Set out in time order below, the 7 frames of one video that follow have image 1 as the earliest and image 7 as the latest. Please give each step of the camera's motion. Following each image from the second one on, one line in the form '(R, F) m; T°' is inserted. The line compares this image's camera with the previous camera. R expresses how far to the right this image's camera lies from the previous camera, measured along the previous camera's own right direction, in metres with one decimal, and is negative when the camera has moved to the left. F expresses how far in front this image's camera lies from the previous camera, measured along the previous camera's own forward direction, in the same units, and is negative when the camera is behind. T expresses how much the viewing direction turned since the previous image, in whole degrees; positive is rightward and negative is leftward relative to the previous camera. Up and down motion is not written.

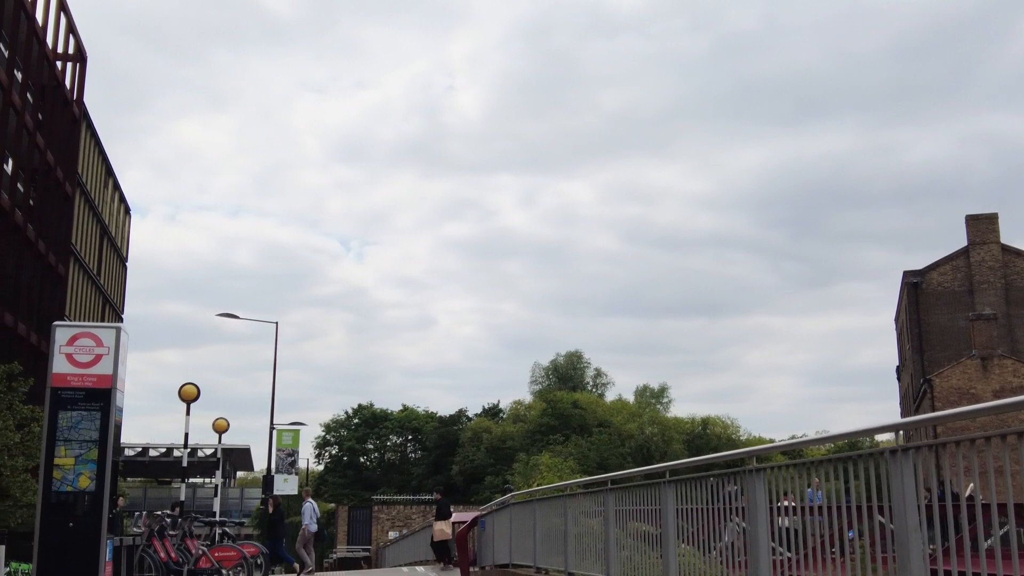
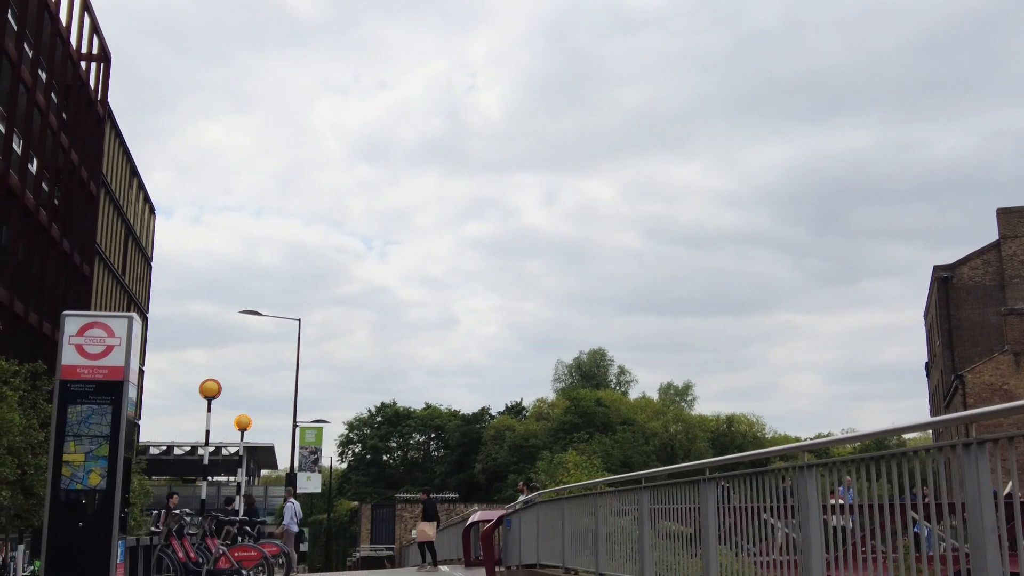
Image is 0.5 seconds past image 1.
(0.0, +0.2) m; -1°
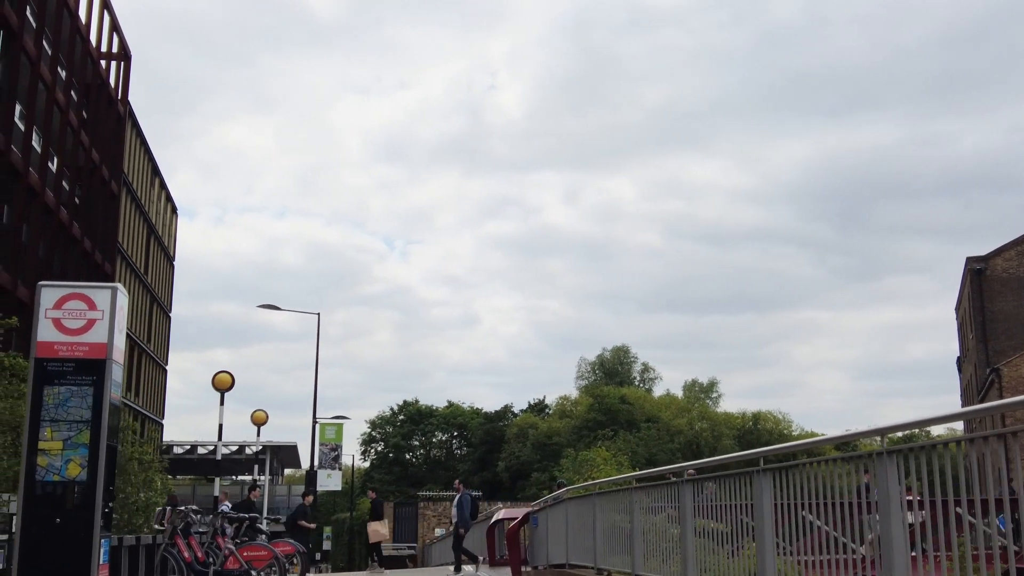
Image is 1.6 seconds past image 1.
(0.0, +0.4) m; -1°
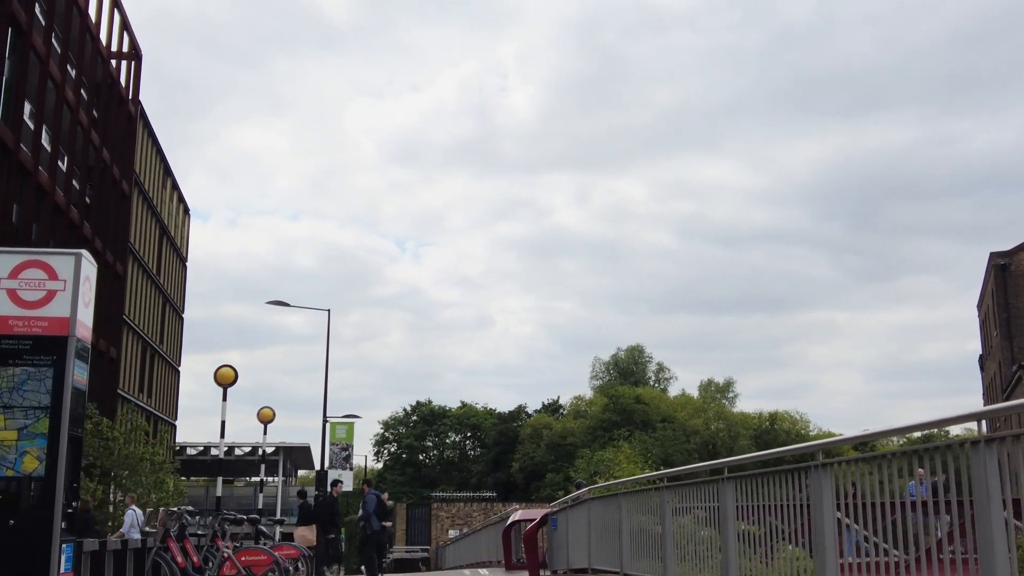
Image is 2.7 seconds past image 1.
(0.0, +0.4) m; -1°
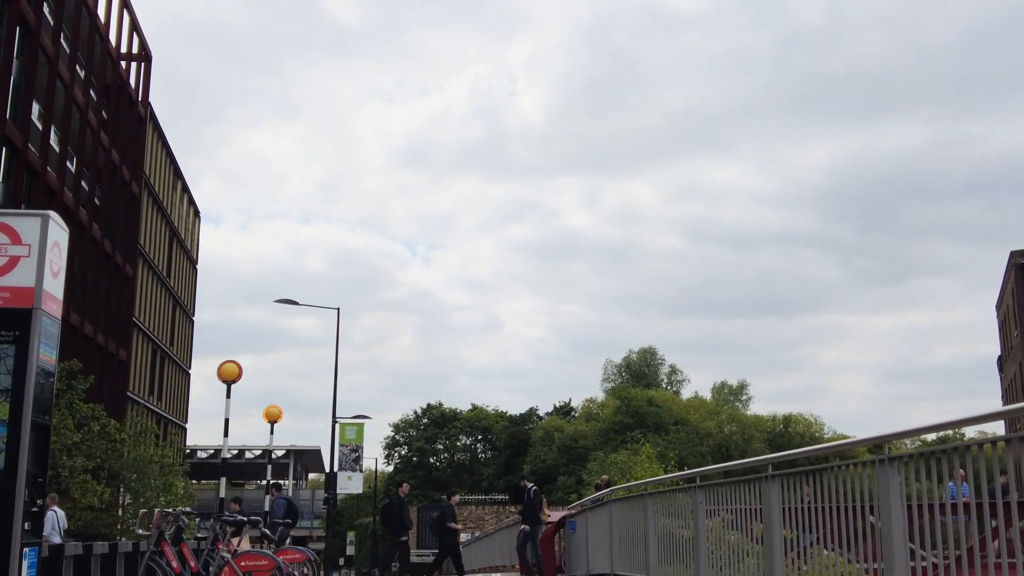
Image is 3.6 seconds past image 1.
(0.0, +0.4) m; -1°
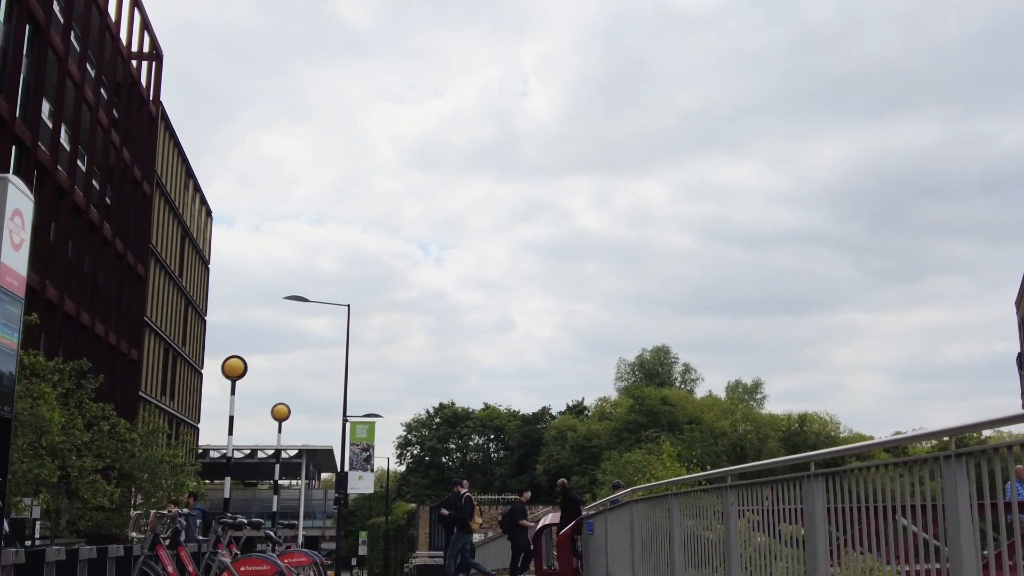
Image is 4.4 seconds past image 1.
(0.0, +0.3) m; -1°
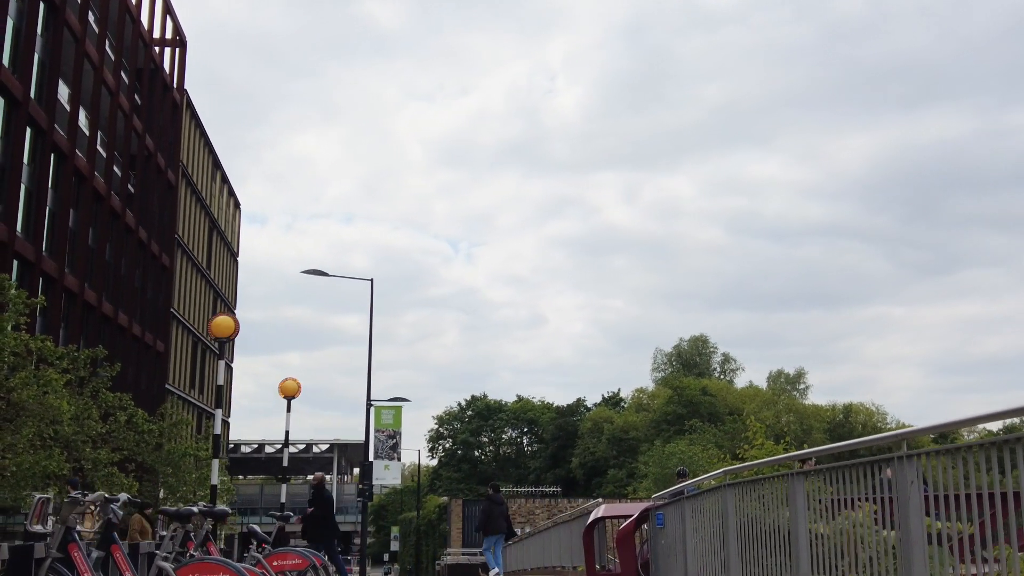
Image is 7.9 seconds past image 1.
(-0.1, +1.4) m; -2°
